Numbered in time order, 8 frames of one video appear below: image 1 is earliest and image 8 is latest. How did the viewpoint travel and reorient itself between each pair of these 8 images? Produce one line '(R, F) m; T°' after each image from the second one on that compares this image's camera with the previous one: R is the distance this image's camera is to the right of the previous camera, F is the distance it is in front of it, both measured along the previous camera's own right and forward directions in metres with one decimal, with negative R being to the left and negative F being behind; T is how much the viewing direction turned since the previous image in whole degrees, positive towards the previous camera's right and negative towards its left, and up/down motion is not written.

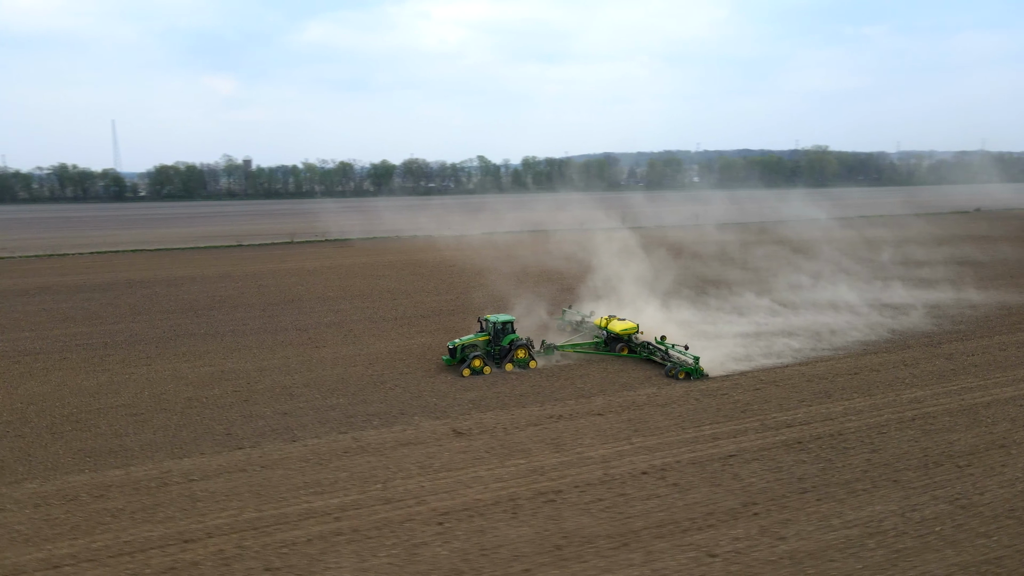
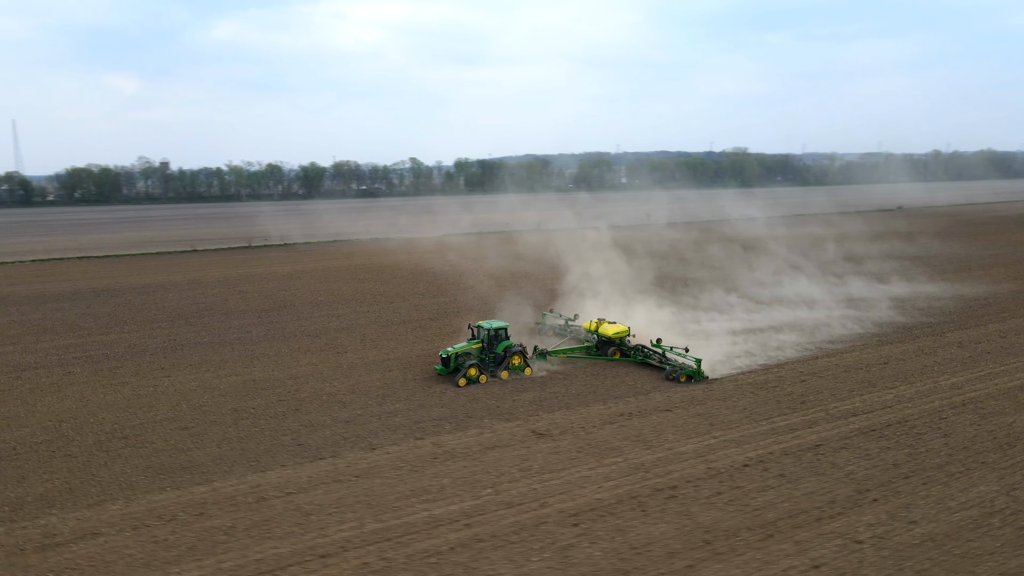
(-1.8, +0.1) m; +6°
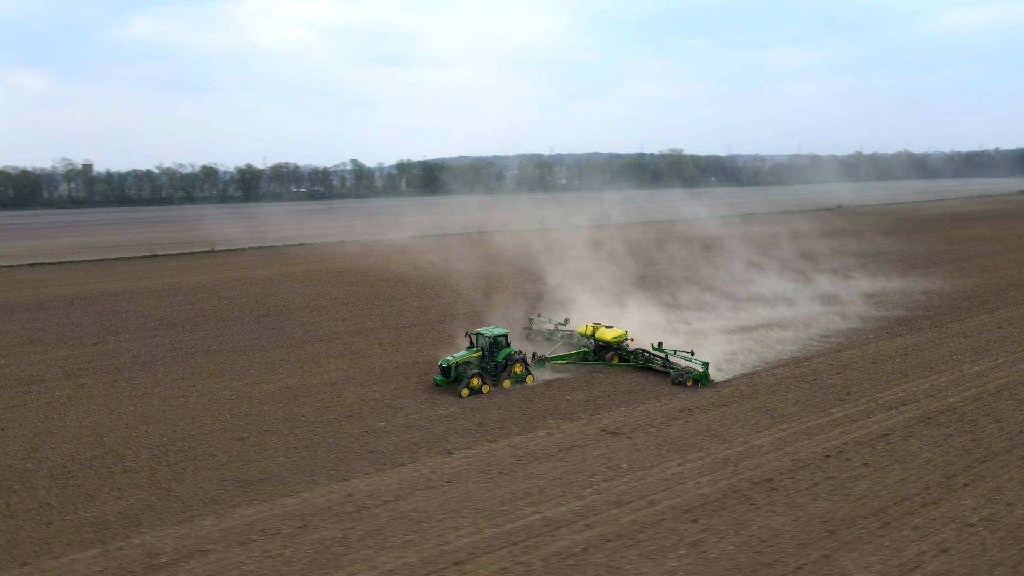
(-1.5, +0.1) m; +5°
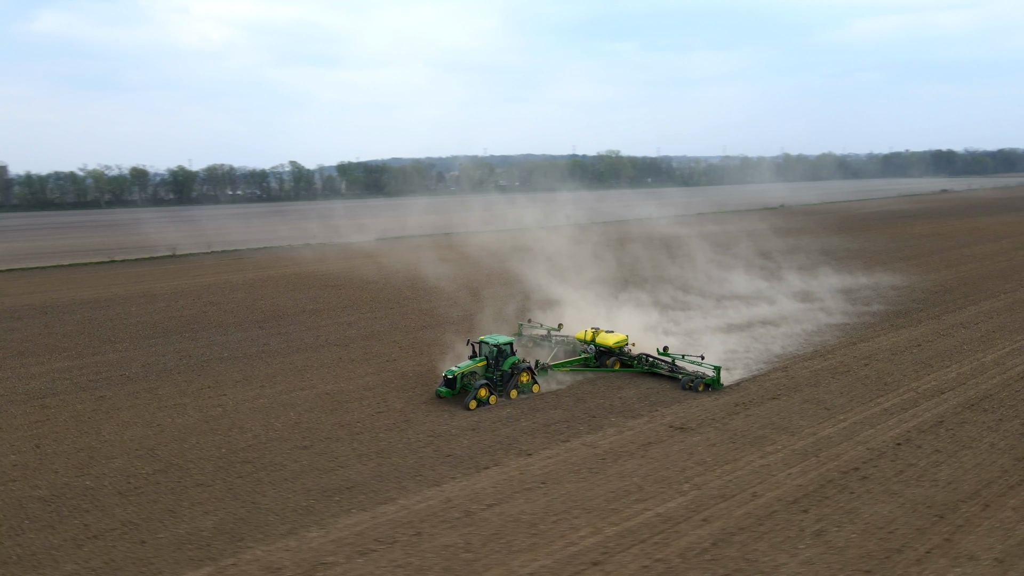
(-1.5, +0.1) m; +5°
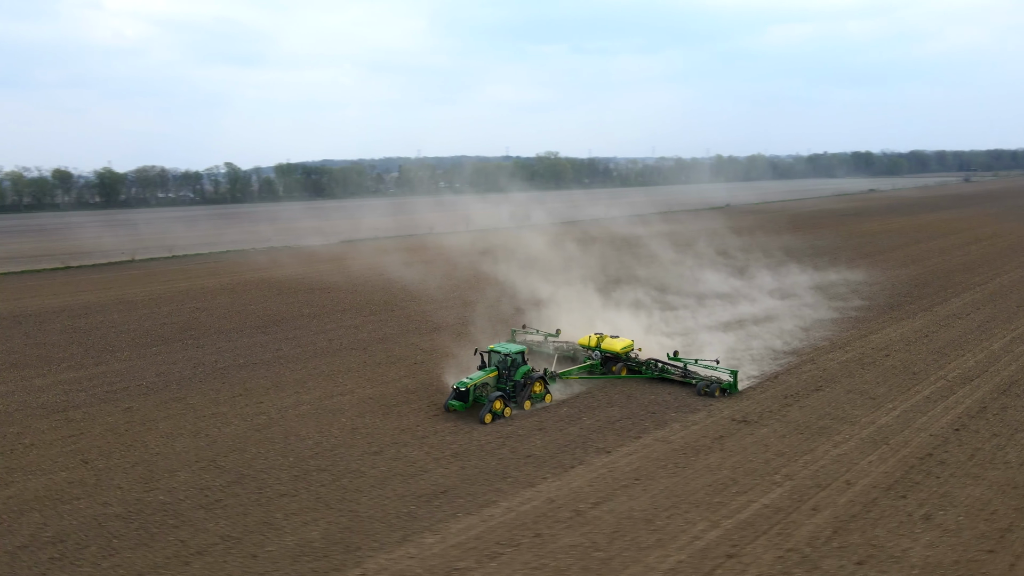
(-1.5, +0.1) m; +5°
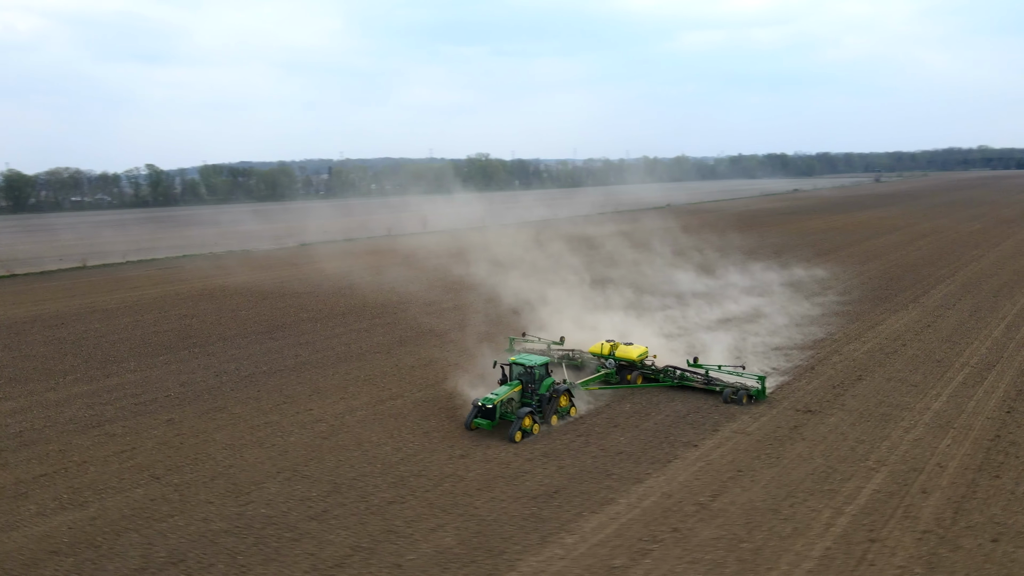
(-1.7, +0.1) m; +6°
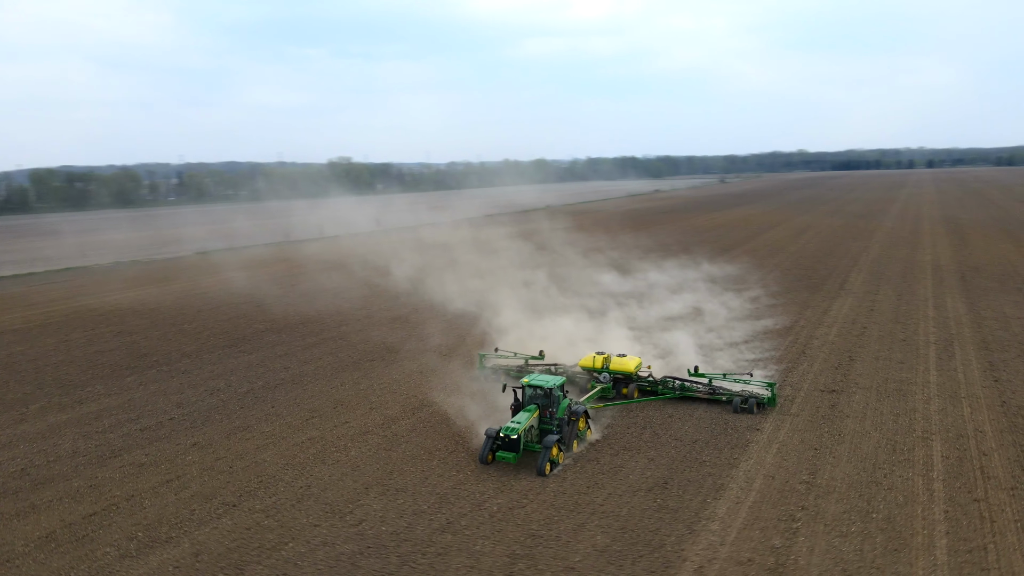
(-2.3, +0.3) m; +11°
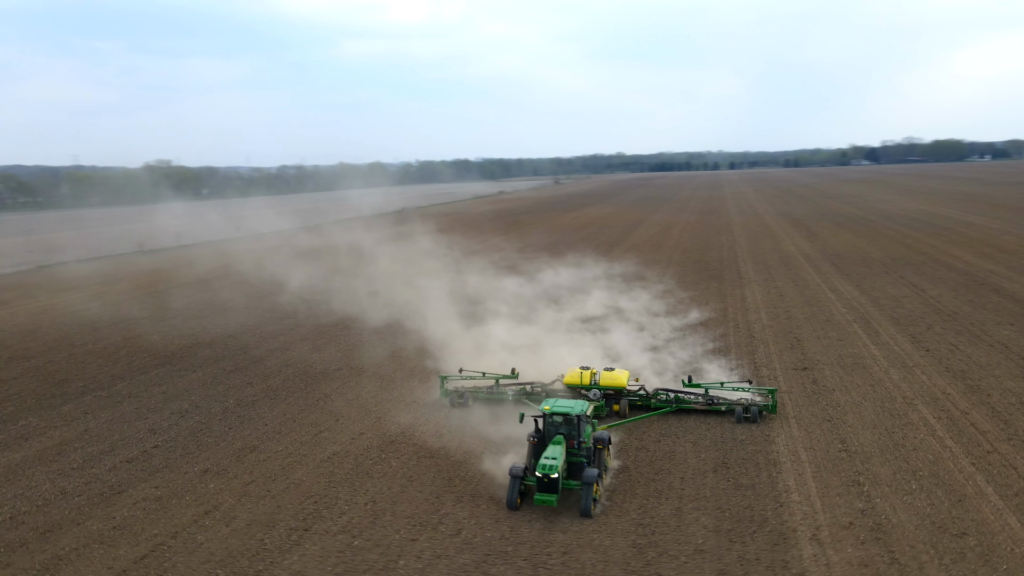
(-2.2, +0.3) m; +13°
